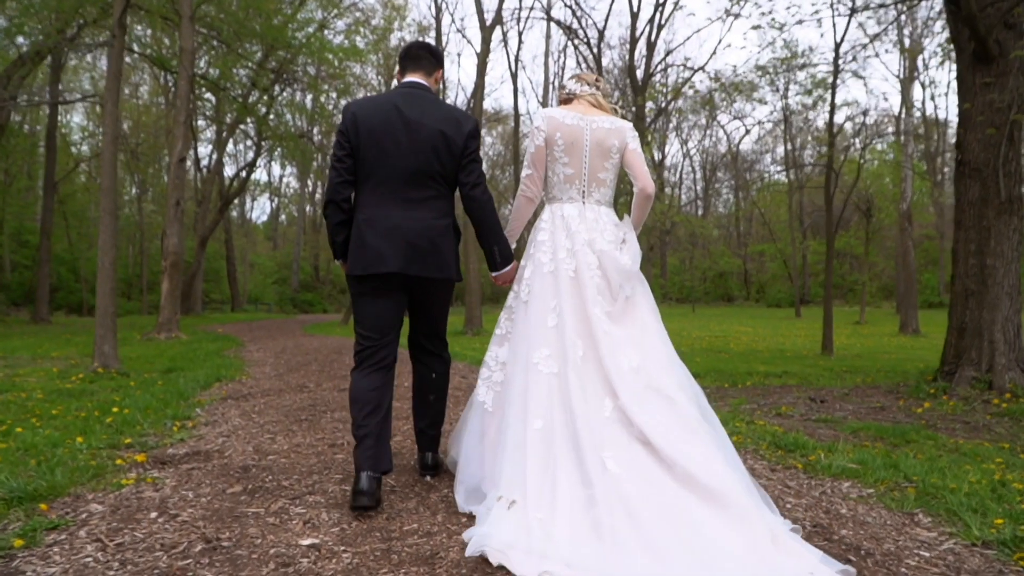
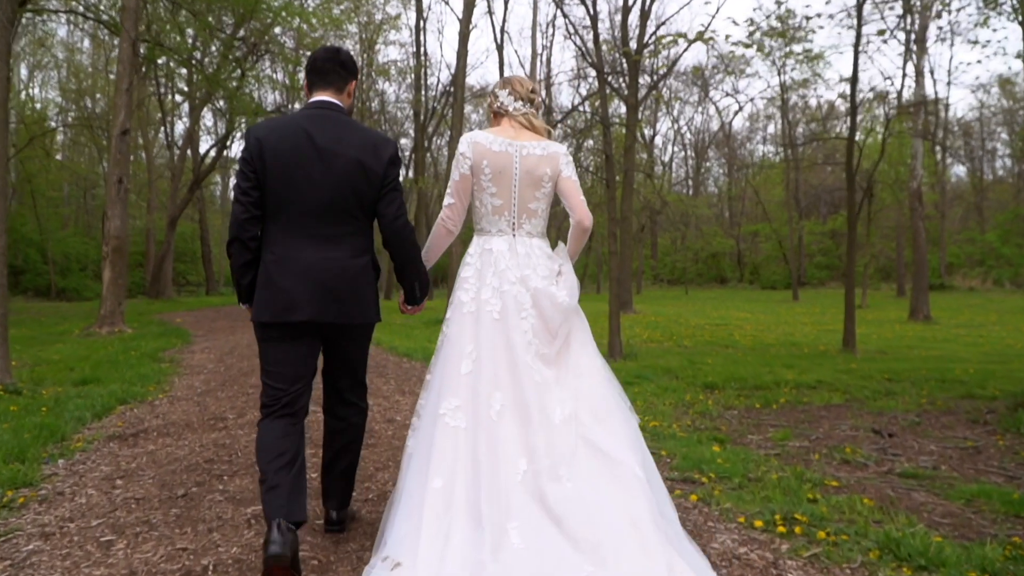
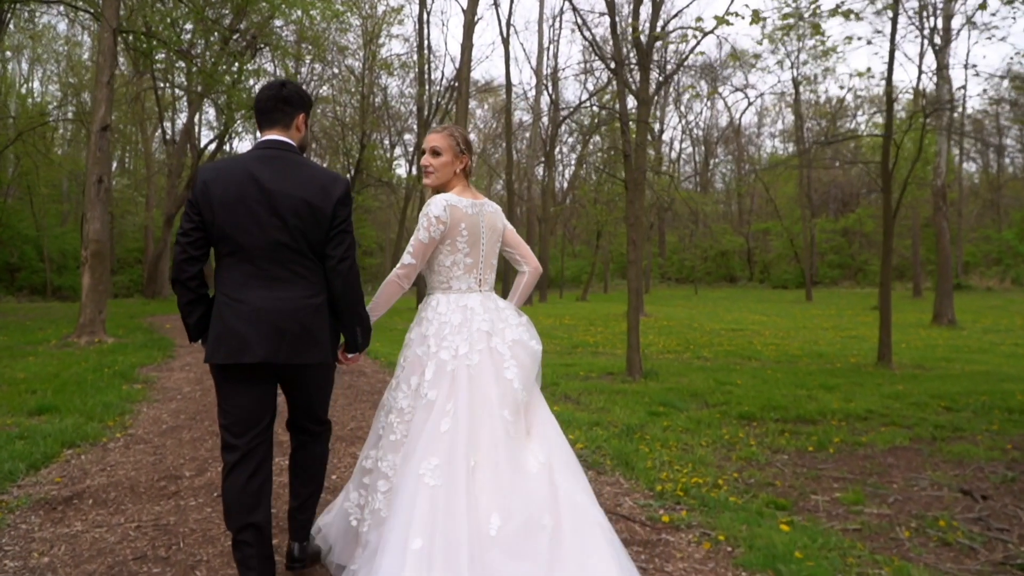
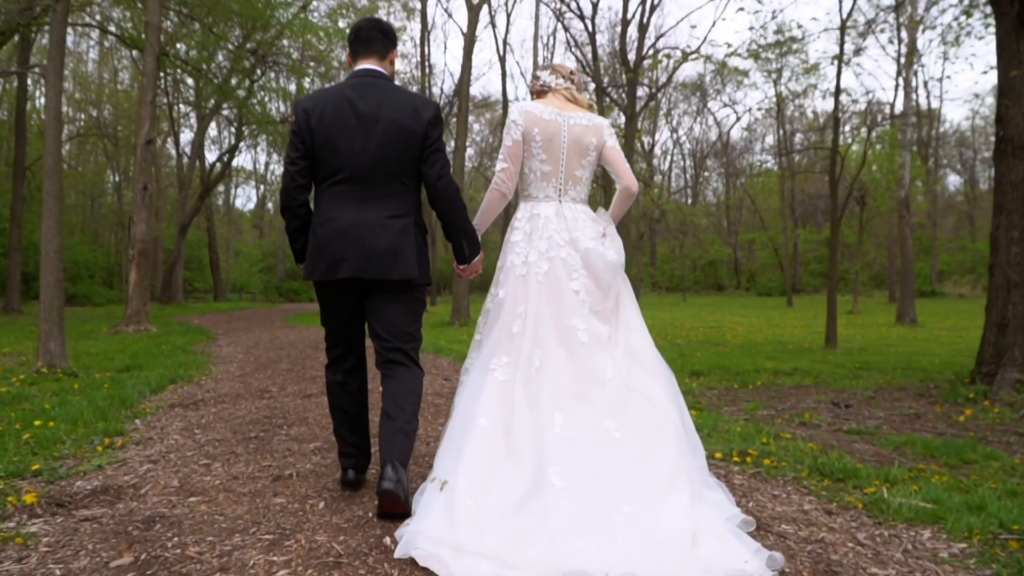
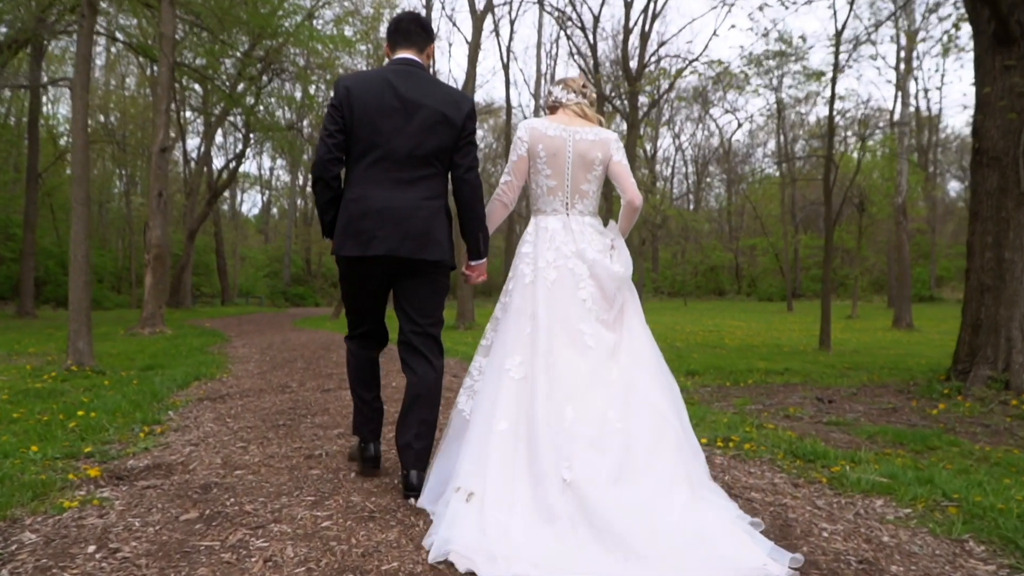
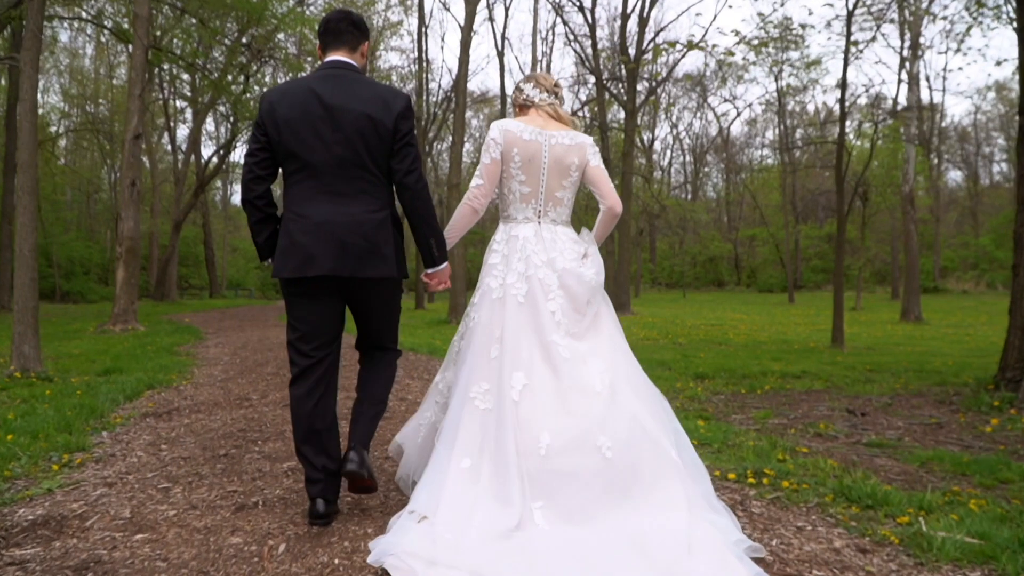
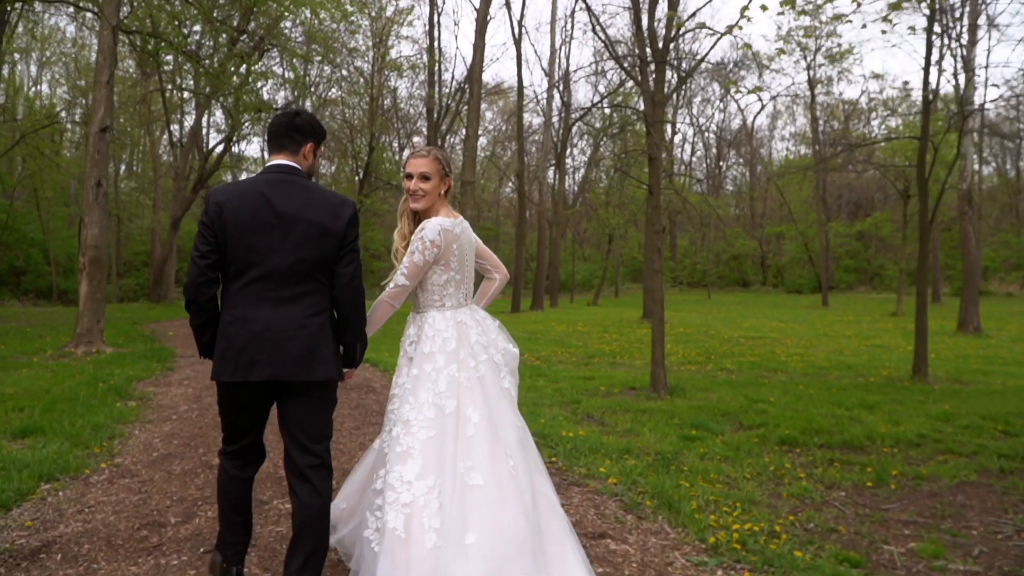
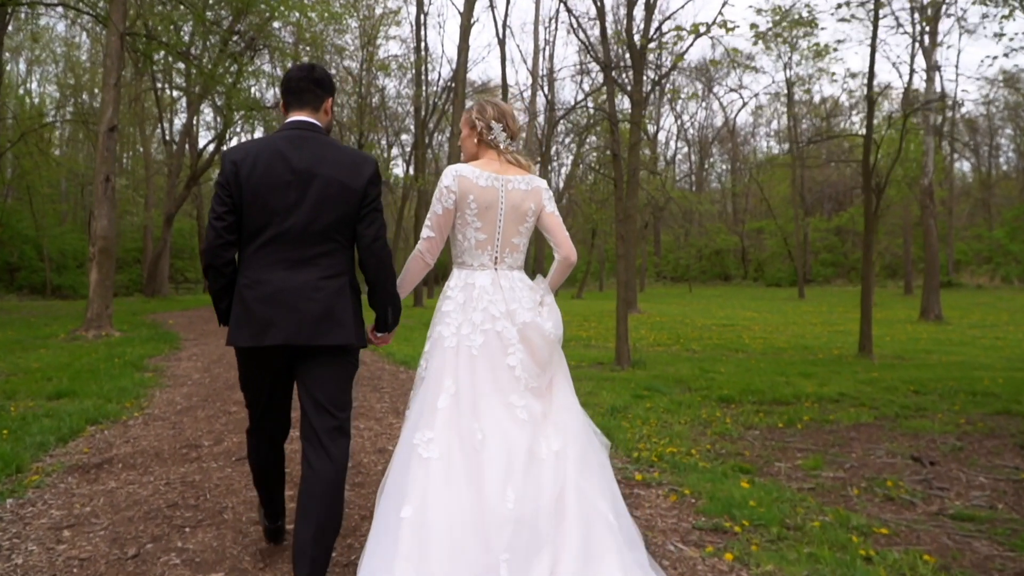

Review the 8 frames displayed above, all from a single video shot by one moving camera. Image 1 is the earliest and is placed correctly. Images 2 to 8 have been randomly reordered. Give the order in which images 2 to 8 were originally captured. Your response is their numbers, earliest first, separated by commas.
5, 4, 6, 2, 8, 3, 7
